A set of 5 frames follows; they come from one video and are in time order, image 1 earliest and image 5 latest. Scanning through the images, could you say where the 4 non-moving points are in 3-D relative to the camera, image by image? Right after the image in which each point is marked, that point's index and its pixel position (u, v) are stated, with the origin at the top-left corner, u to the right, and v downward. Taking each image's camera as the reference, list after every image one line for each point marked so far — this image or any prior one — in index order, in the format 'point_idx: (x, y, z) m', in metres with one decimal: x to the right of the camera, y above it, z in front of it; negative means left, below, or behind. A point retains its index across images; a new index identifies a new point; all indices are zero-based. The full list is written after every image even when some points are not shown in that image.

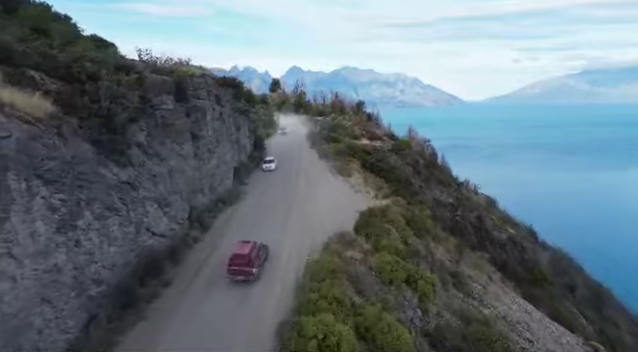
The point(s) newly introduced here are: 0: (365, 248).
0: (+2.2, -3.4, +20.0) m
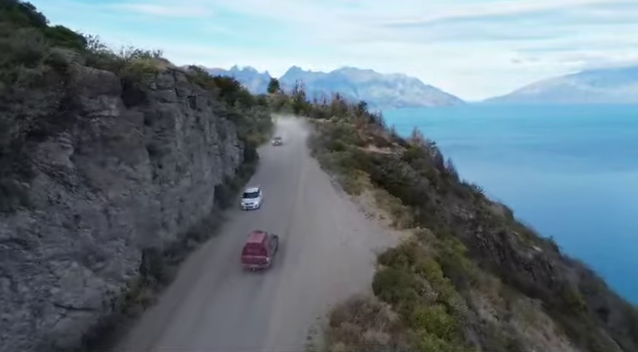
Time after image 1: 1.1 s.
0: (+2.3, -4.7, +13.6) m
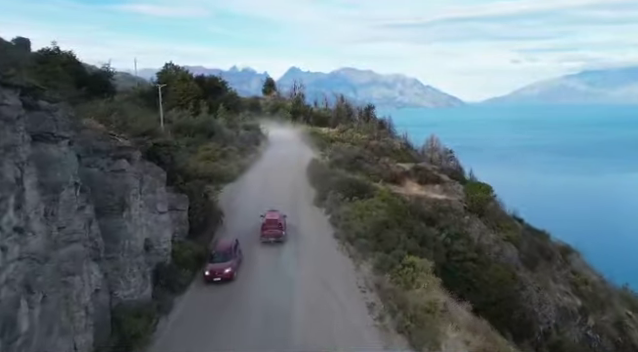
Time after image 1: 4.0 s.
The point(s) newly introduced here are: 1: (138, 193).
0: (+3.0, -8.5, -4.1) m
1: (-6.4, -0.6, +15.2) m
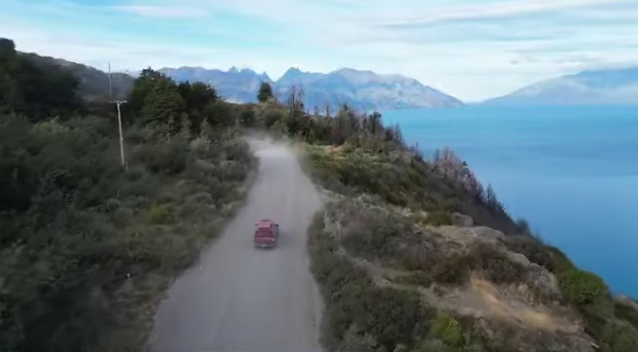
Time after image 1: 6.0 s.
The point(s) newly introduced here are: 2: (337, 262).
0: (+3.4, -12.6, -16.0) m
1: (-6.0, -4.7, +3.2) m
2: (+0.8, -3.8, +18.8) m
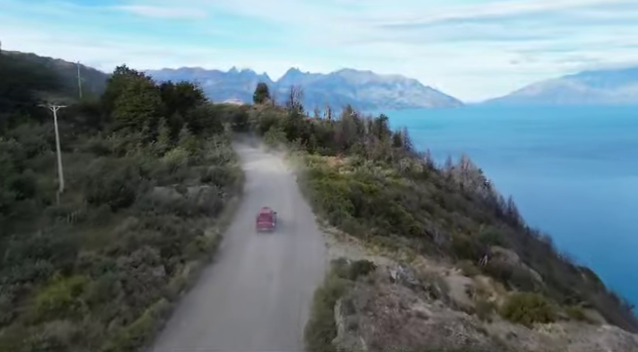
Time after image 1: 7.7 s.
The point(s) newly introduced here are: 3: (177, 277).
0: (+3.7, -14.8, -26.7) m
1: (-5.7, -6.9, -7.5) m
2: (+1.1, -6.1, +8.2) m
3: (-6.5, -4.6, +18.8) m
